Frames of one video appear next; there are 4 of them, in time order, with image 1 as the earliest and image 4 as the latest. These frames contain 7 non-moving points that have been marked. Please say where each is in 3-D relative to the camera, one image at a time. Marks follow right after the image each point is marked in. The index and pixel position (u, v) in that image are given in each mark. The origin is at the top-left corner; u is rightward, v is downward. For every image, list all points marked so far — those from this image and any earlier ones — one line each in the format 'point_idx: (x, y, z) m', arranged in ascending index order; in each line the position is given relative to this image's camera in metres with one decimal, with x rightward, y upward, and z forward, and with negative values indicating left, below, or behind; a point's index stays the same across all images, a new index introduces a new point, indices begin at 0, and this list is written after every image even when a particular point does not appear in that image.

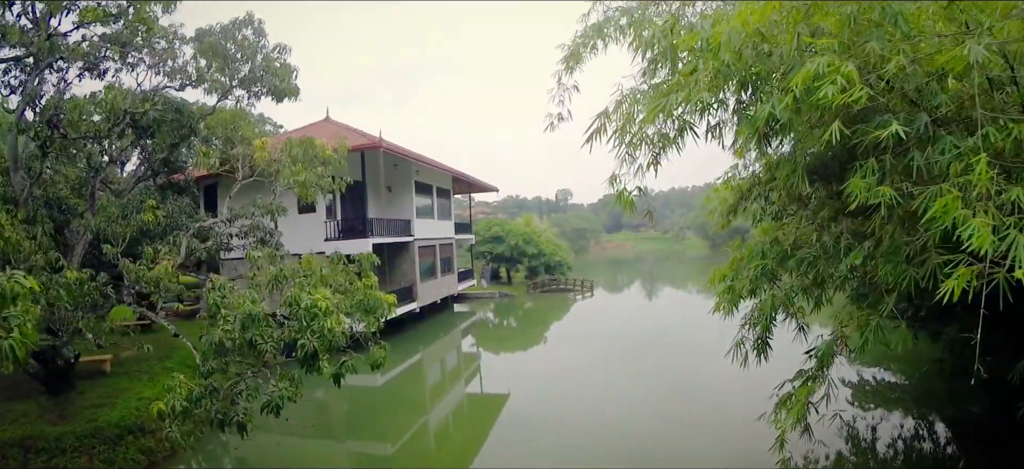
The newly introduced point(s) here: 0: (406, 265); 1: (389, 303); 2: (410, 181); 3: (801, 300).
0: (-2.2, -0.6, +10.0) m
1: (-1.2, -0.7, +4.6) m
2: (-2.2, +1.1, +10.0) m
3: (+1.9, -0.4, +3.2) m
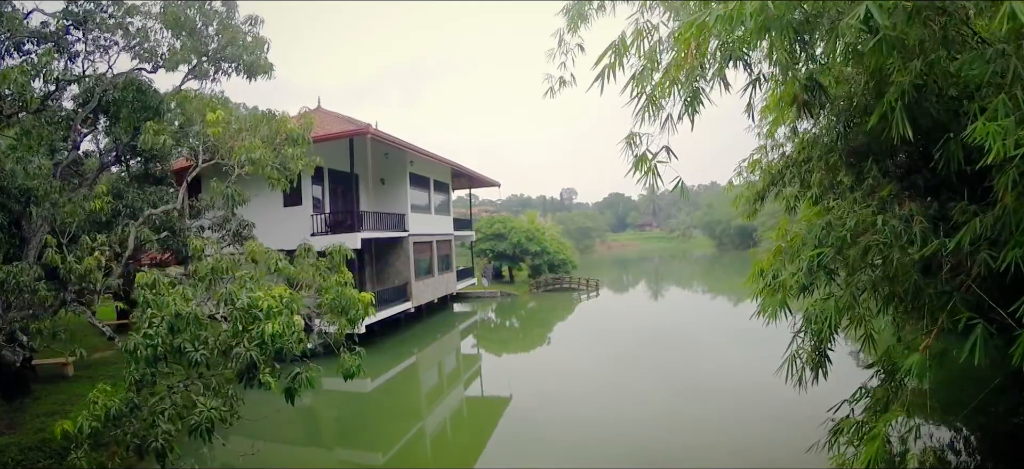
0: (-2.2, -0.5, +9.4) m
1: (-1.2, -0.6, +4.0) m
2: (-2.2, +1.2, +9.4) m
3: (+1.9, -0.3, +2.6) m
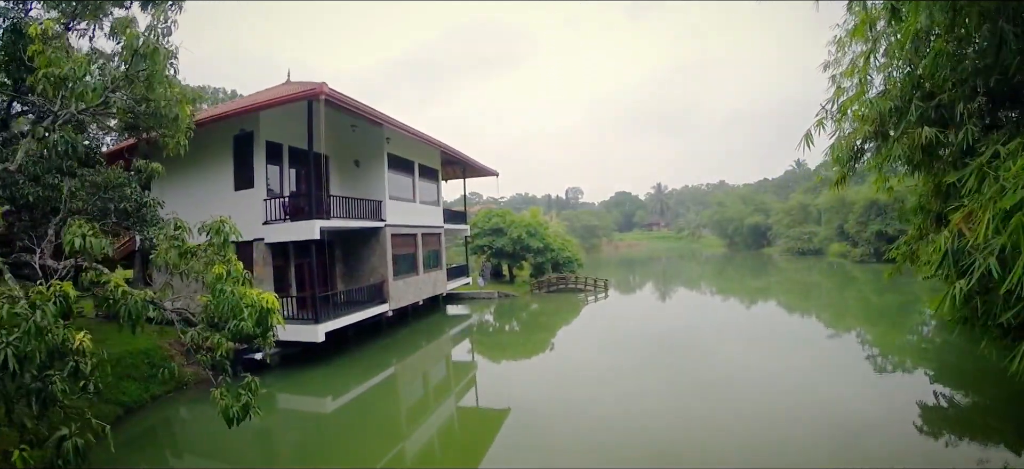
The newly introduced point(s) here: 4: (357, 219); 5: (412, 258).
0: (-2.3, -0.4, +8.1) m
1: (-1.4, -0.4, +2.7) m
2: (-2.2, +1.4, +8.1) m
3: (+1.7, -0.2, +1.2) m
4: (-2.4, +0.2, +7.4) m
5: (-1.9, -0.4, +9.1) m
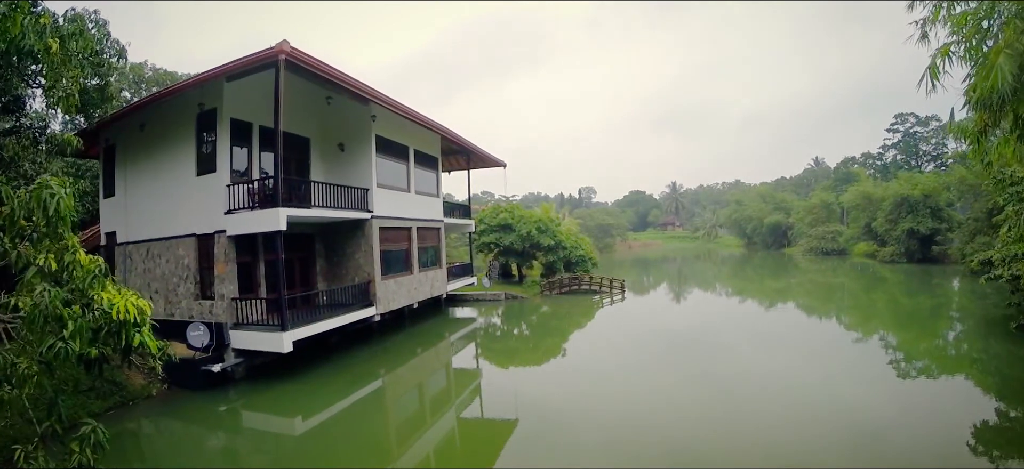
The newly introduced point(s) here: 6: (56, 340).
0: (-2.2, -0.3, +7.2) m
1: (-1.4, -0.3, +1.7) m
2: (-2.2, +1.5, +7.2) m
3: (+1.6, -0.1, +0.1) m
4: (-2.3, +0.3, +6.4) m
5: (-1.8, -0.3, +8.2) m
6: (-1.5, -0.3, +1.5) m
